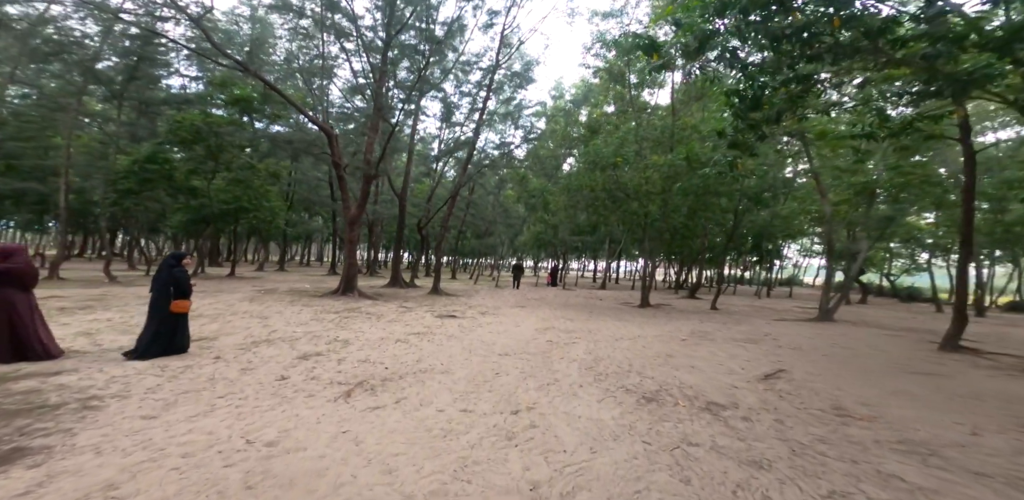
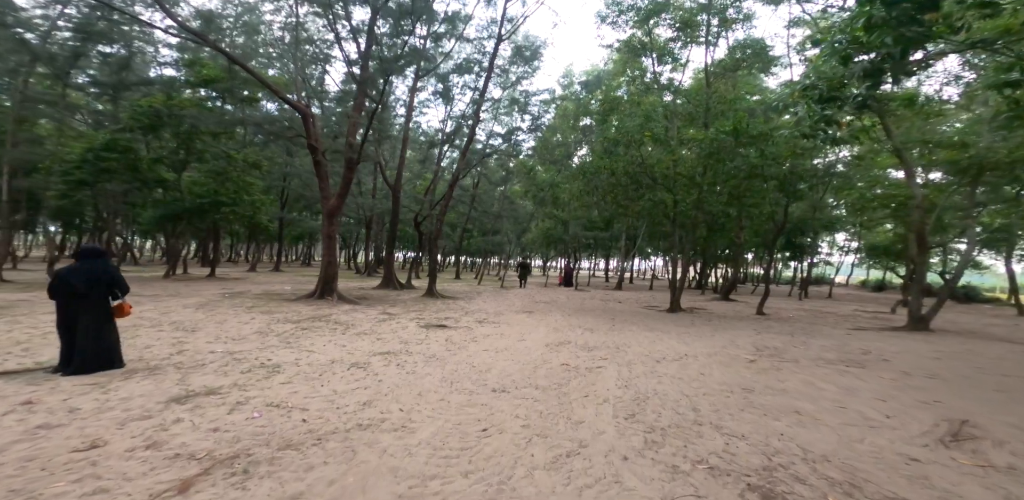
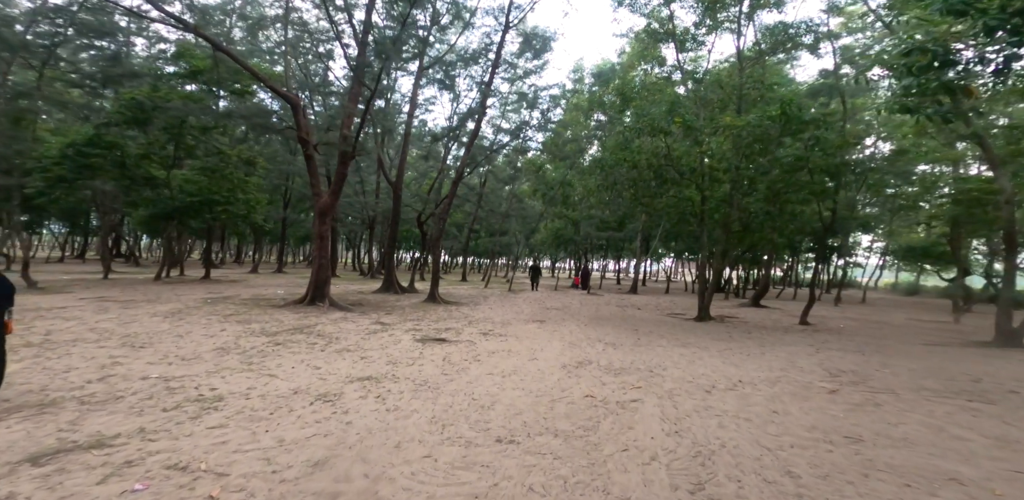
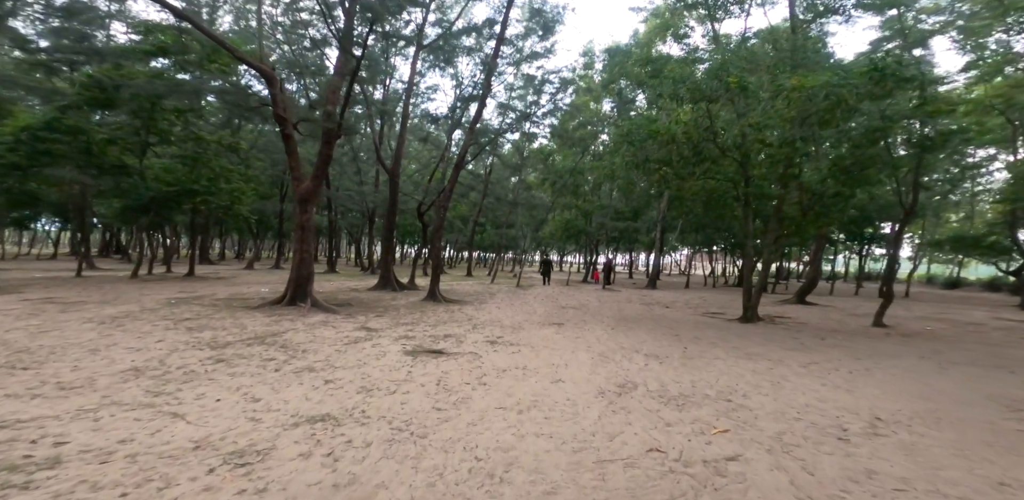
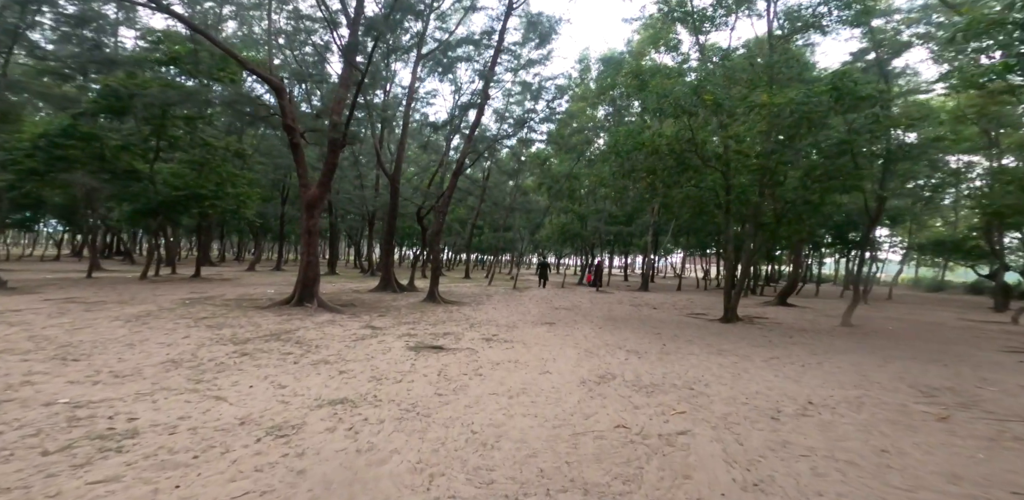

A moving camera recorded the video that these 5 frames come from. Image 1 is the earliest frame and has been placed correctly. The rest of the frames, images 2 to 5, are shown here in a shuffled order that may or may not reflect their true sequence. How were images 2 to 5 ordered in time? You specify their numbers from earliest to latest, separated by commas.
2, 3, 5, 4
